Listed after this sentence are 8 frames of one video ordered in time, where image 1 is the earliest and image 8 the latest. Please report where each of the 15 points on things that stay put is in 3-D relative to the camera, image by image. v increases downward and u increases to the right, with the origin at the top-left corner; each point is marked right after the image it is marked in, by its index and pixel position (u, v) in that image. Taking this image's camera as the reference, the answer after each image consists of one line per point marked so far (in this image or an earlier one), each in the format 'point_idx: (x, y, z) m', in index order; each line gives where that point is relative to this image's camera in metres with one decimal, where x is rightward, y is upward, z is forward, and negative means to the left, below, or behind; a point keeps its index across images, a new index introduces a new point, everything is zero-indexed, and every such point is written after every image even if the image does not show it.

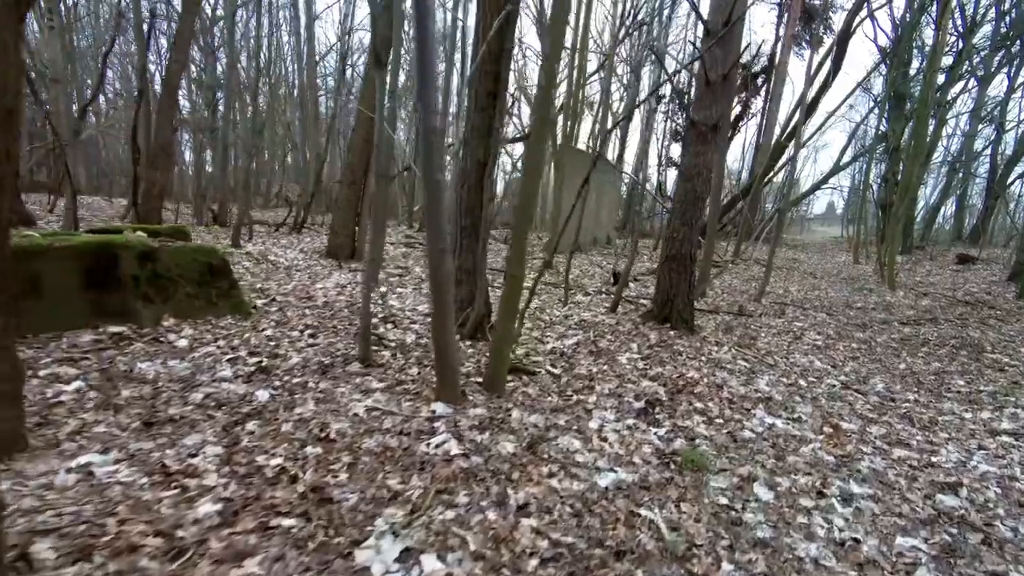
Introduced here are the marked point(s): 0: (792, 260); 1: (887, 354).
0: (+9.5, +0.9, +17.8) m
1: (+4.8, -0.8, +6.7) m
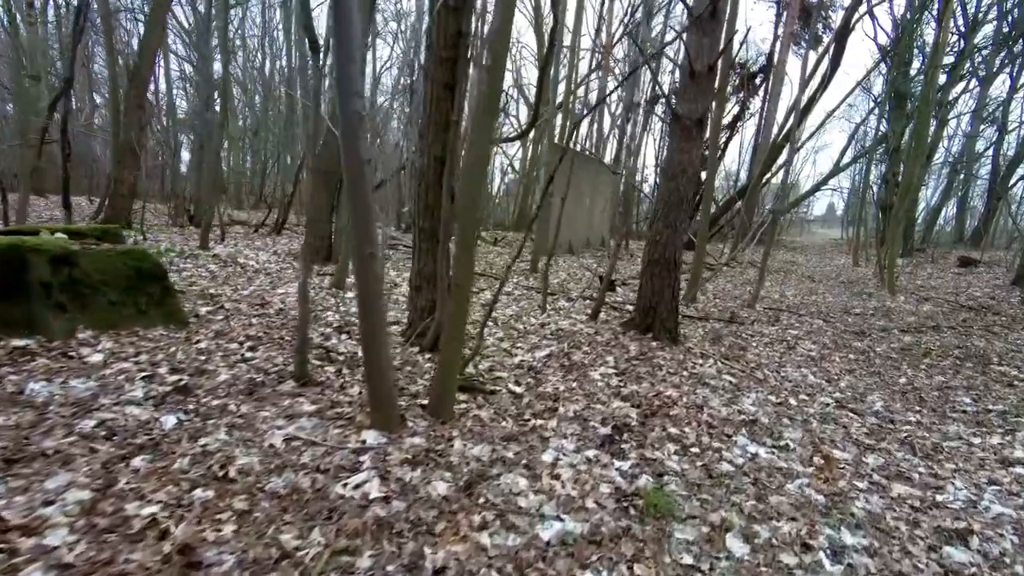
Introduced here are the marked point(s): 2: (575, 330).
0: (+9.1, +0.8, +17.3) m
1: (+4.5, -0.9, +6.3) m
2: (+0.7, -0.5, +6.1) m
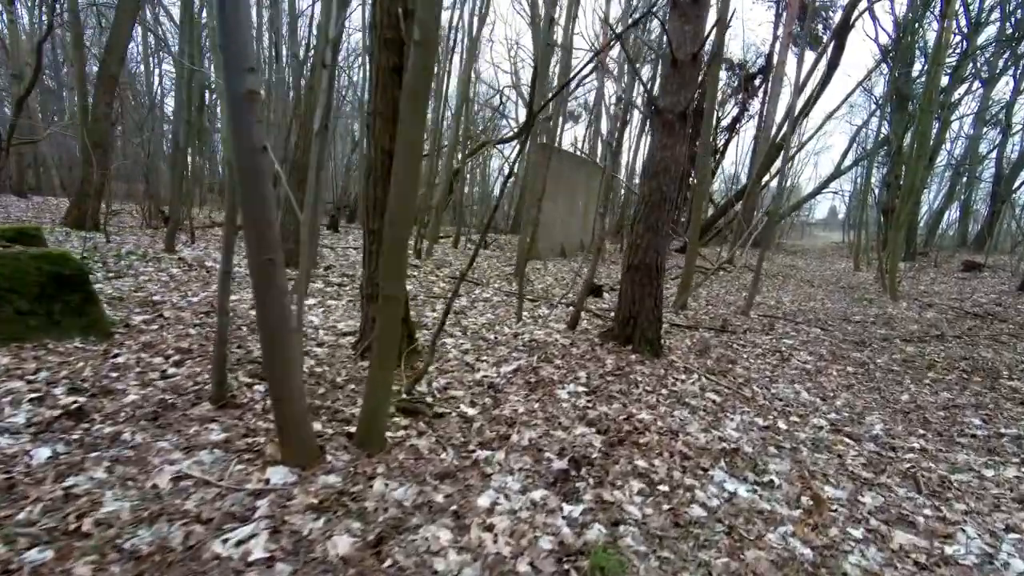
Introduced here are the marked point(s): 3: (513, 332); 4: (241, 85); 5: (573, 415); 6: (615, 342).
0: (+8.8, +0.7, +16.8) m
1: (+4.1, -1.0, +5.8) m
2: (+0.4, -0.6, +5.7) m
3: (0.0, -0.5, +6.0) m
4: (-1.2, +0.9, +2.3) m
5: (+0.4, -0.9, +3.8) m
6: (+1.1, -0.6, +5.5) m
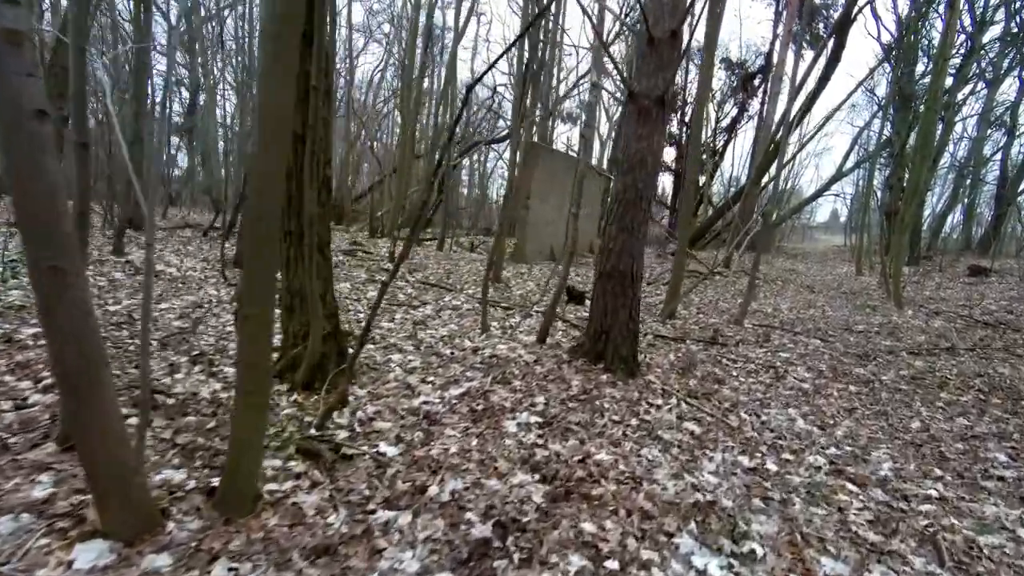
0: (+8.5, +0.5, +16.1) m
1: (+3.7, -1.1, +5.1) m
2: (0.0, -0.7, +5.0) m
3: (-0.4, -0.6, +5.3) m
4: (-1.6, +0.8, +1.6) m
5: (0.0, -1.0, +3.1) m
6: (+0.7, -0.7, +4.8) m
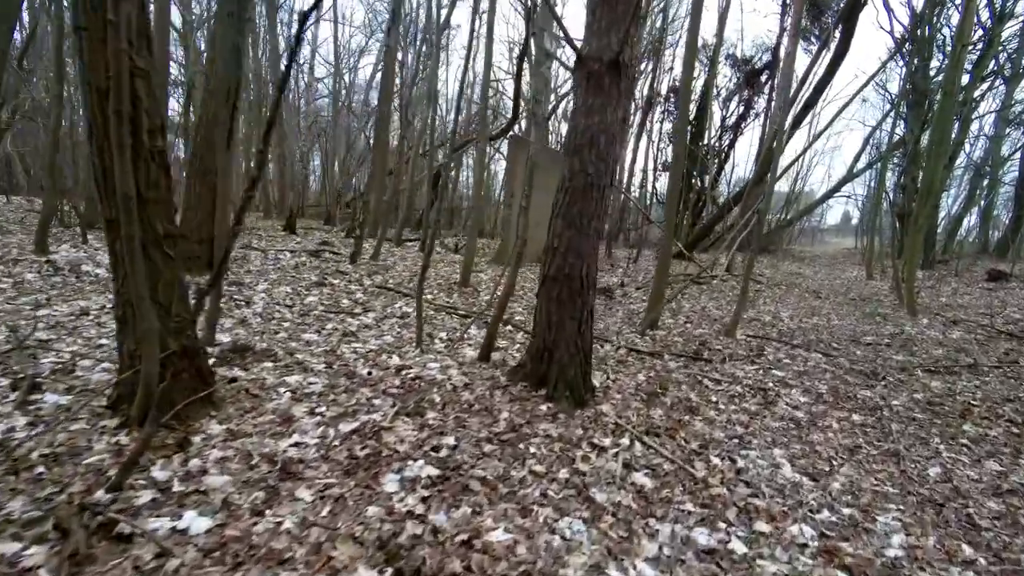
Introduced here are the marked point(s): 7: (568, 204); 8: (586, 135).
0: (+8.1, +0.4, +15.1) m
1: (+3.1, -1.2, +4.2) m
2: (-0.6, -0.7, +4.1) m
3: (-1.0, -0.6, +4.5) m
4: (-2.2, +0.8, +0.8) m
5: (-0.6, -1.0, +2.2) m
6: (+0.1, -0.7, +4.0) m
7: (+0.4, +0.6, +3.8) m
8: (+0.5, +1.1, +3.8) m
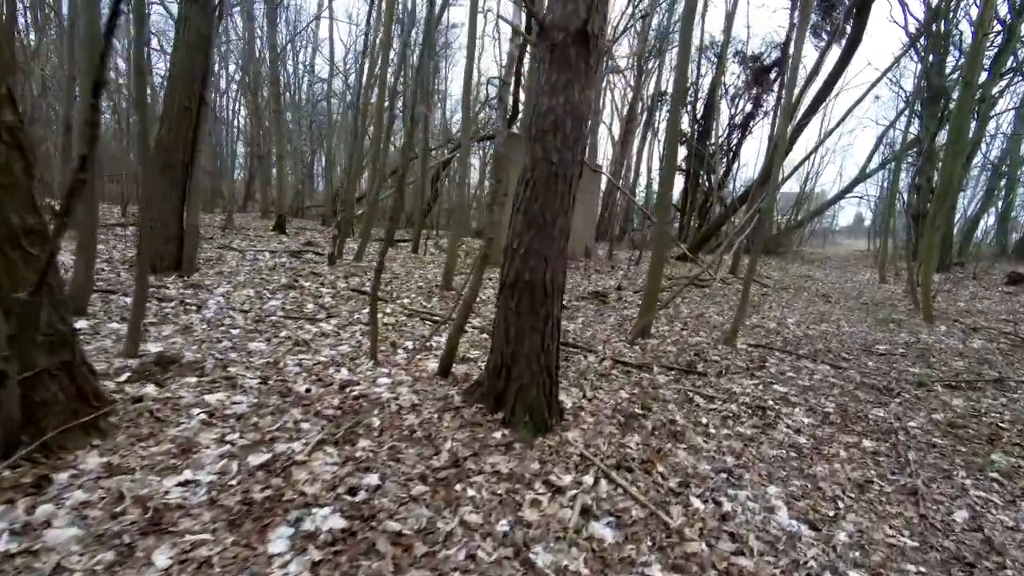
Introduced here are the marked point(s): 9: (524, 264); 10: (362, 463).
0: (+8.0, +0.3, +14.5) m
1: (+2.8, -1.2, +3.6) m
2: (-0.9, -0.8, +3.6) m
3: (-1.3, -0.7, +4.0) m
4: (-2.5, +0.8, +0.3) m
5: (-0.9, -1.1, +1.7) m
6: (-0.2, -0.8, +3.4) m
7: (+0.1, +0.6, +3.3) m
8: (+0.2, +1.1, +3.2) m
9: (+0.1, +0.1, +3.3) m
10: (-0.8, -0.9, +2.8) m
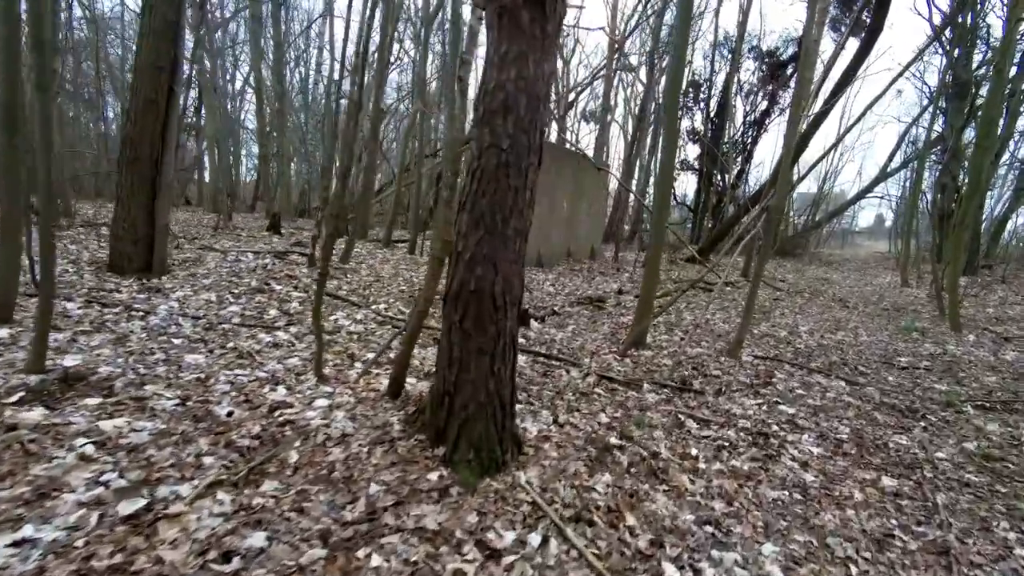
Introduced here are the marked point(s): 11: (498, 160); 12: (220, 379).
0: (+8.0, +0.2, +13.7) m
1: (+2.6, -1.3, +3.0) m
2: (-1.2, -0.8, +3.1) m
3: (-1.5, -0.7, +3.5) m
4: (-2.9, +0.7, -0.2) m
5: (-1.3, -1.1, +1.2) m
6: (-0.5, -0.8, +2.9) m
7: (-0.2, +0.5, +2.7) m
8: (-0.1, +1.0, +2.7) m
9: (-0.2, +0.1, +2.8) m
10: (-1.1, -1.0, +2.3) m
11: (-0.1, +0.7, +2.7) m
12: (-2.1, -0.6, +3.8) m
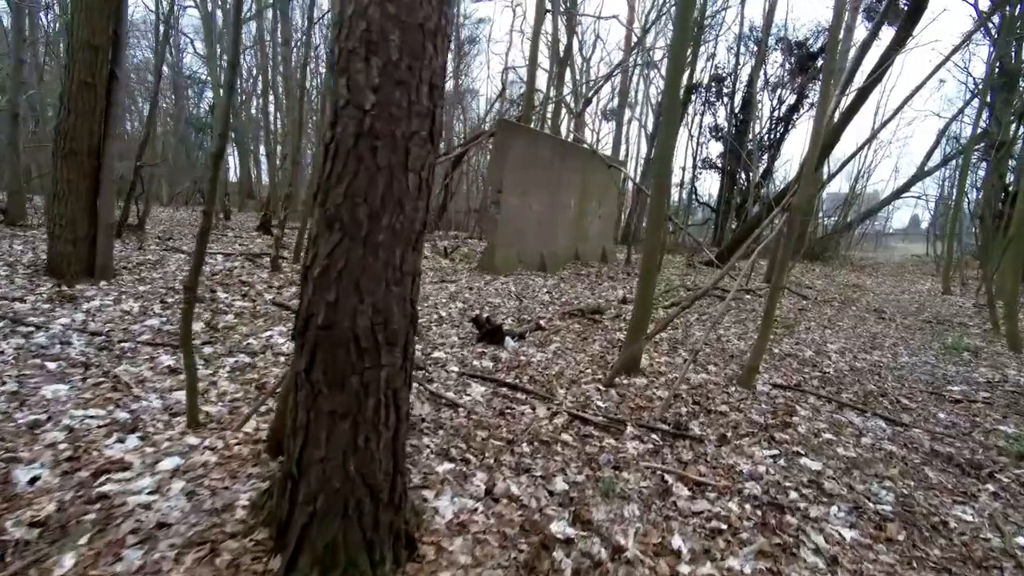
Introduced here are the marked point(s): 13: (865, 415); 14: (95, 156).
0: (+8.0, 0.0, +12.5) m
1: (+2.1, -1.5, +1.9) m
2: (-1.6, -0.9, +2.2) m
3: (-2.0, -0.8, +2.6) m
4: (-3.5, +0.6, -1.0) m
5: (-1.8, -1.2, +0.3) m
6: (-0.9, -0.9, +2.0) m
7: (-0.6, +0.4, +1.8) m
8: (-0.5, +0.9, +1.8) m
9: (-0.7, 0.0, +1.8) m
10: (-1.6, -1.1, +1.4) m
11: (-0.5, +0.6, +1.8) m
12: (-2.5, -0.7, +2.9) m
13: (+3.1, -1.1, +4.6) m
14: (-5.1, +1.6, +6.5) m
